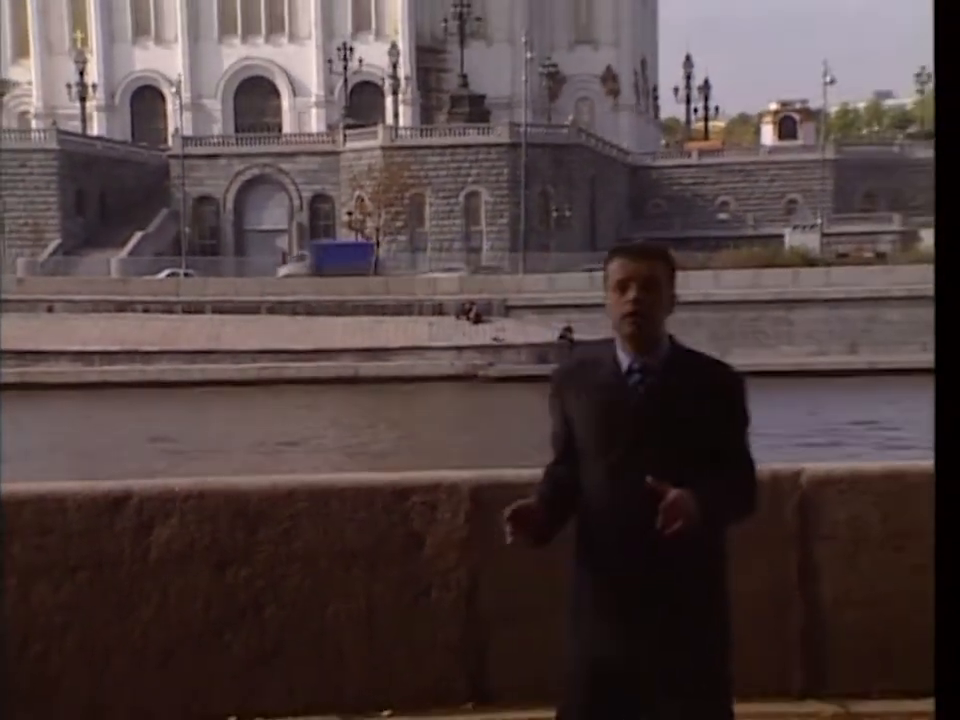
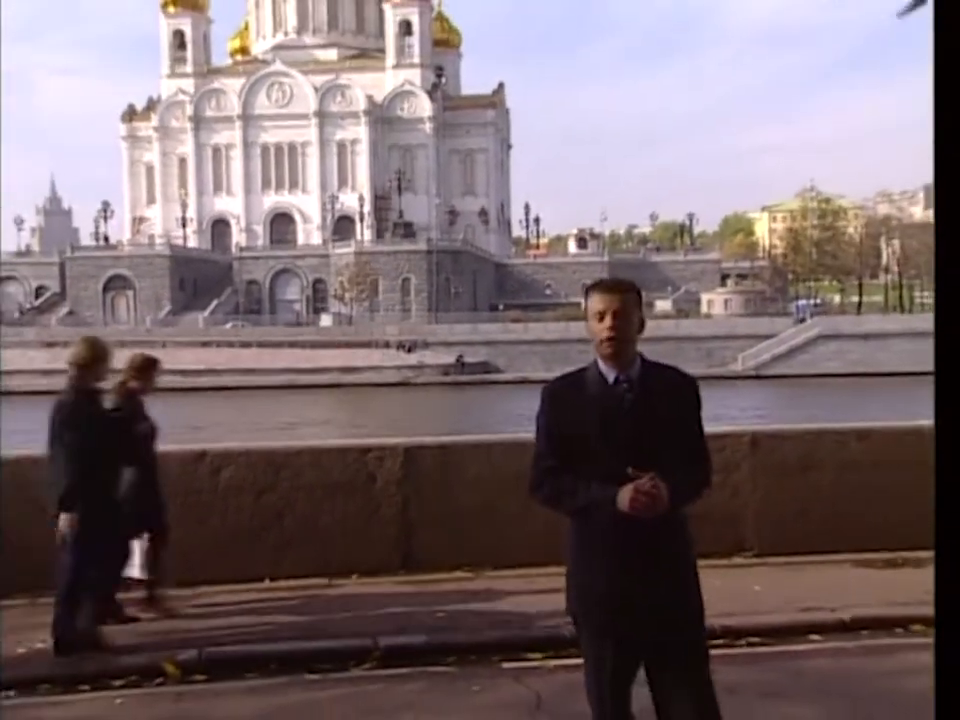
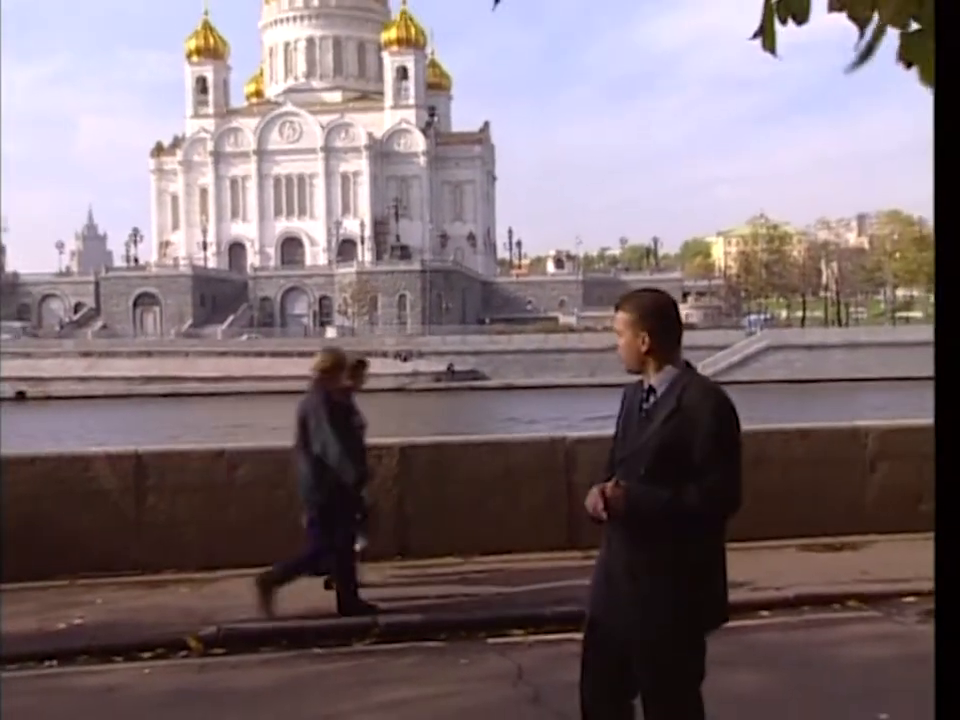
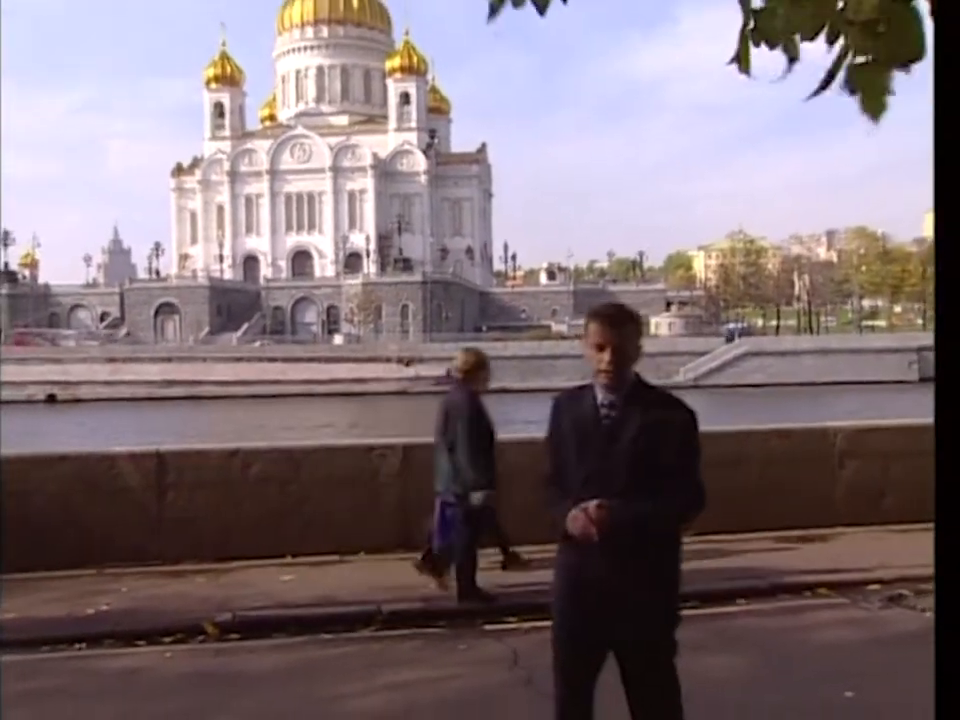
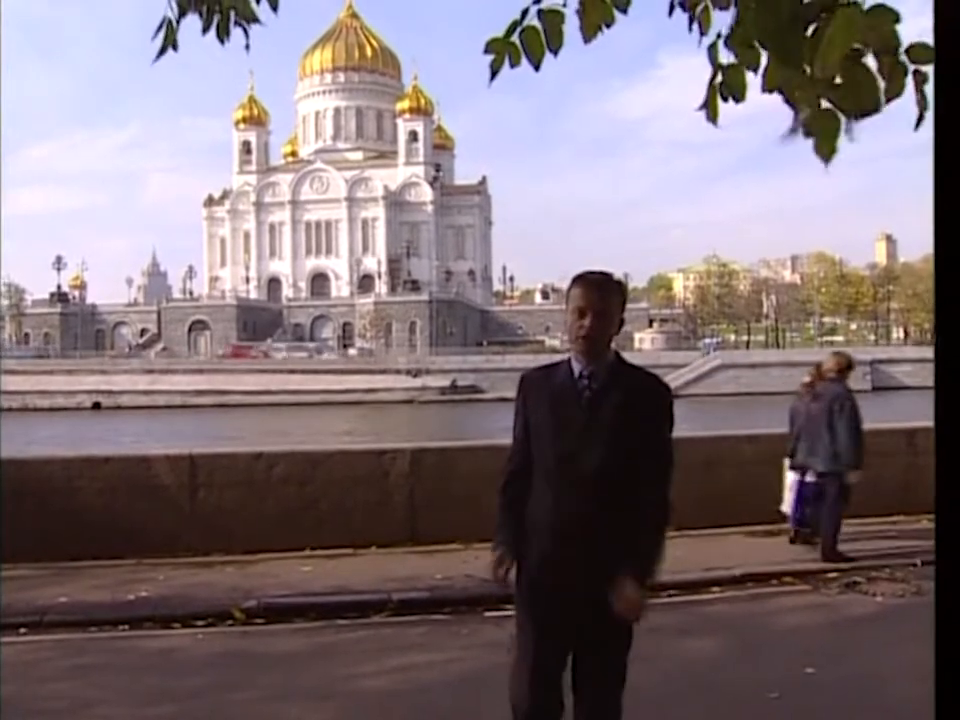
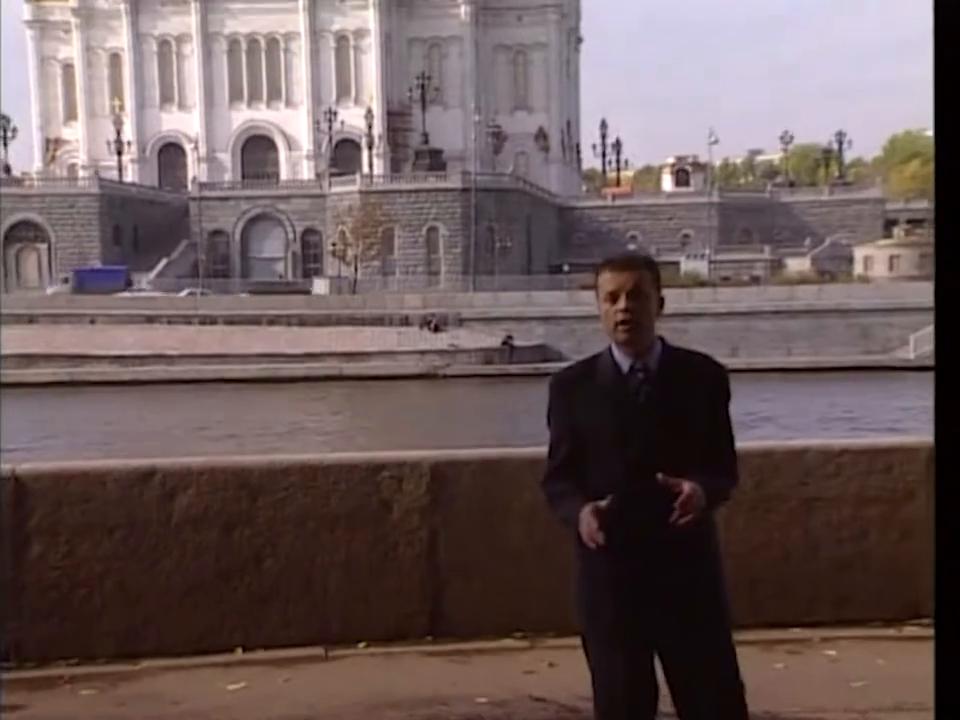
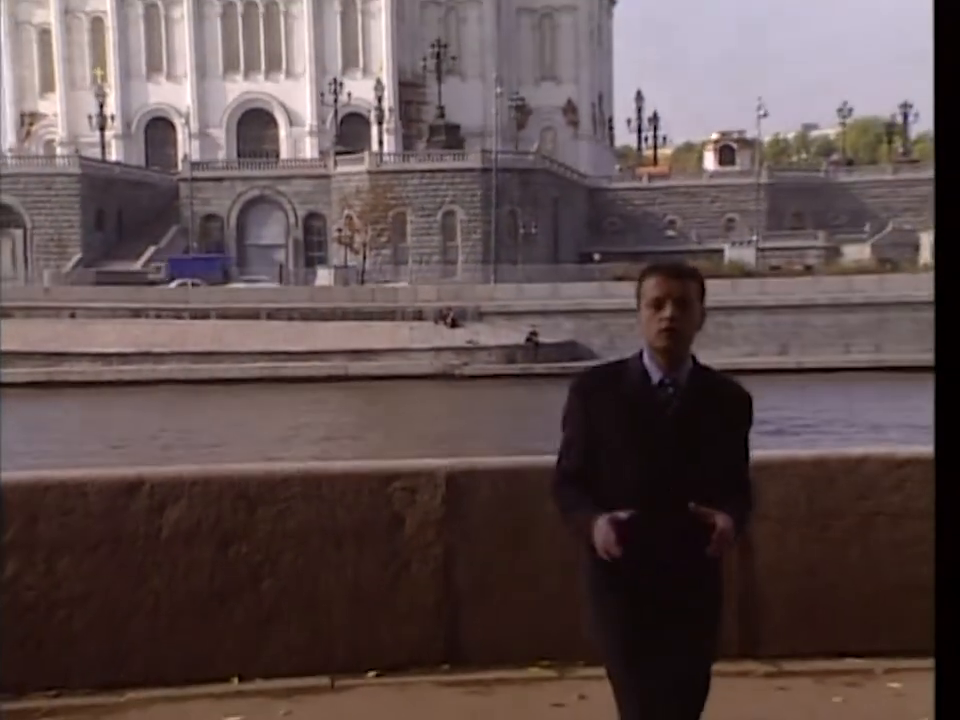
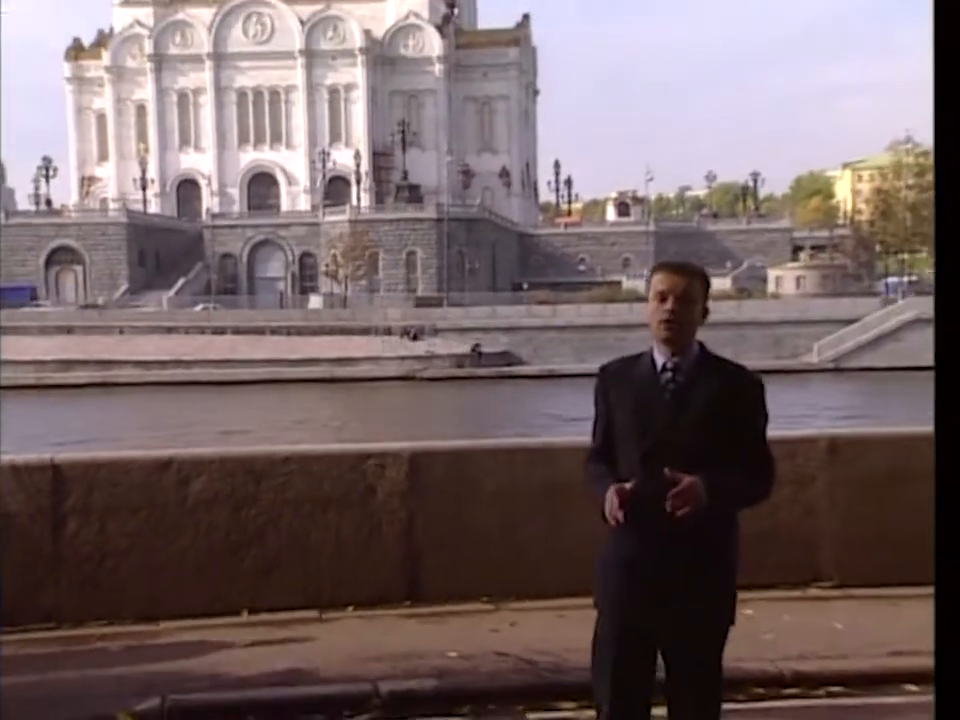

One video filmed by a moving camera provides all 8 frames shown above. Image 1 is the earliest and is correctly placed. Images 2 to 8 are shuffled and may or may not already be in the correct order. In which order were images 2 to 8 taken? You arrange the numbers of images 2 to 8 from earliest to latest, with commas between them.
7, 6, 8, 2, 3, 4, 5
